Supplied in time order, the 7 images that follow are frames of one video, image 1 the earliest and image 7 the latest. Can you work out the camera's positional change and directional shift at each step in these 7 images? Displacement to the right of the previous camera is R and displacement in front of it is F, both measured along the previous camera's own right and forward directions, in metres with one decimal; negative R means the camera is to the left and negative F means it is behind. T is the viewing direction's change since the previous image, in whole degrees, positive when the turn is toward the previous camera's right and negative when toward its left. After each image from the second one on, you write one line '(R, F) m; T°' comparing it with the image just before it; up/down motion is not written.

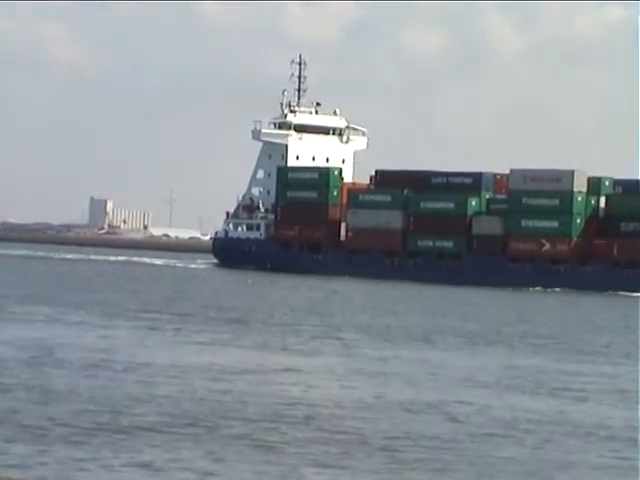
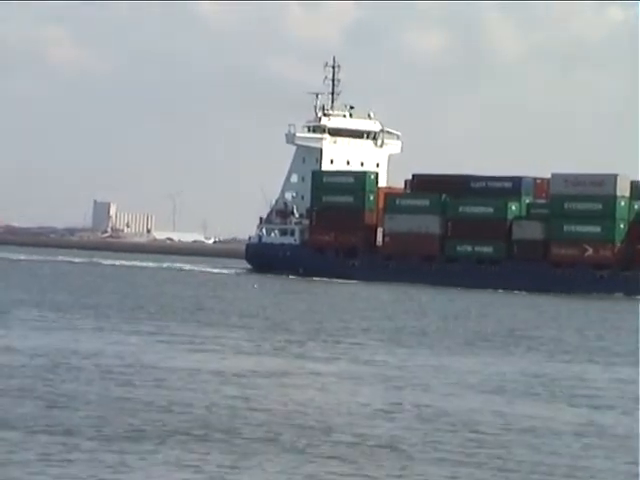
(-0.5, +0.2) m; 0°
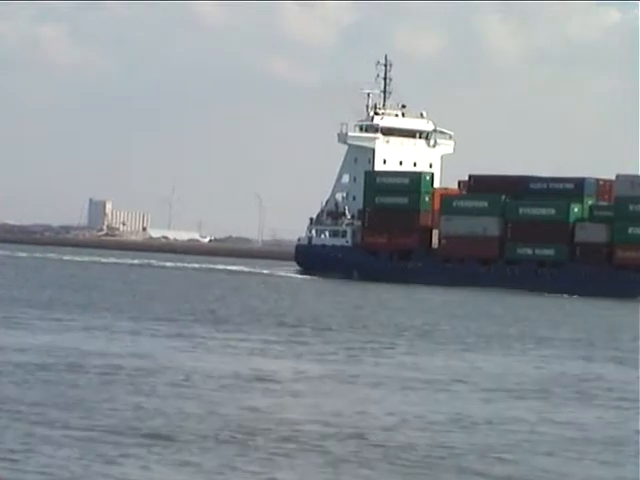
(-0.9, +0.4) m; 0°
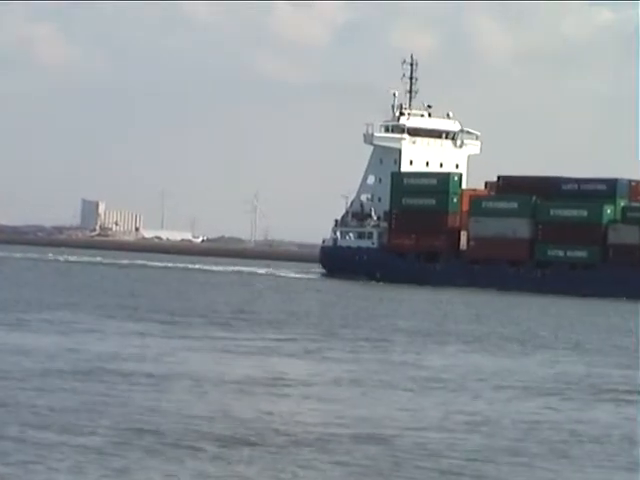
(-0.5, +0.3) m; 0°
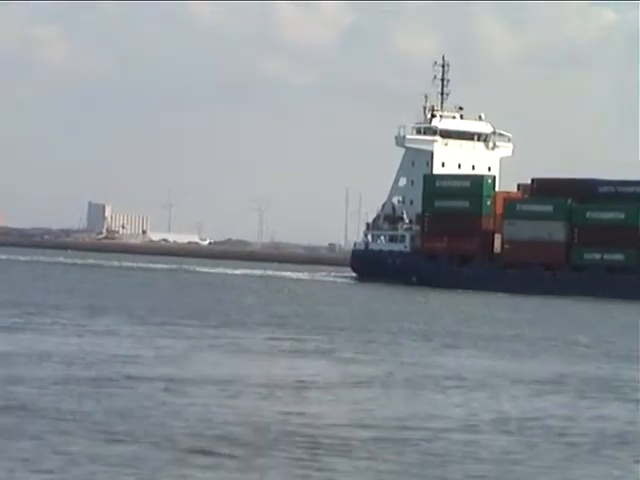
(-0.4, +0.2) m; 0°
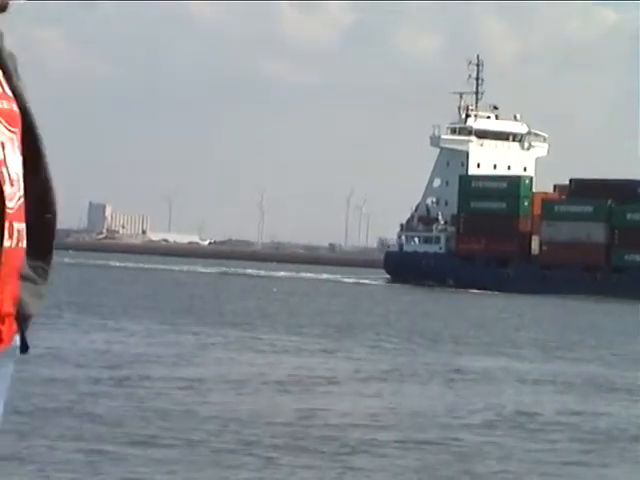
(-0.5, +0.2) m; 0°
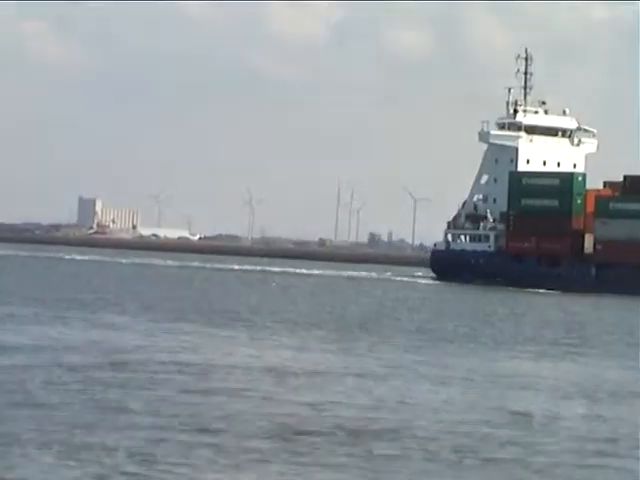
(-0.9, +0.5) m; +1°
